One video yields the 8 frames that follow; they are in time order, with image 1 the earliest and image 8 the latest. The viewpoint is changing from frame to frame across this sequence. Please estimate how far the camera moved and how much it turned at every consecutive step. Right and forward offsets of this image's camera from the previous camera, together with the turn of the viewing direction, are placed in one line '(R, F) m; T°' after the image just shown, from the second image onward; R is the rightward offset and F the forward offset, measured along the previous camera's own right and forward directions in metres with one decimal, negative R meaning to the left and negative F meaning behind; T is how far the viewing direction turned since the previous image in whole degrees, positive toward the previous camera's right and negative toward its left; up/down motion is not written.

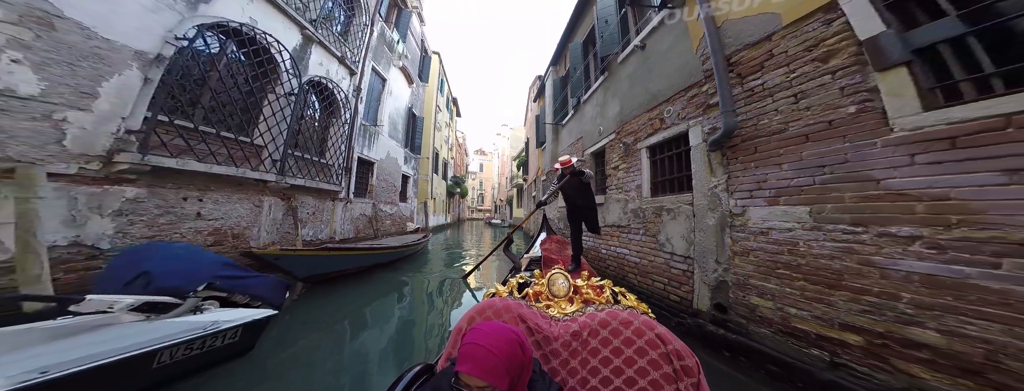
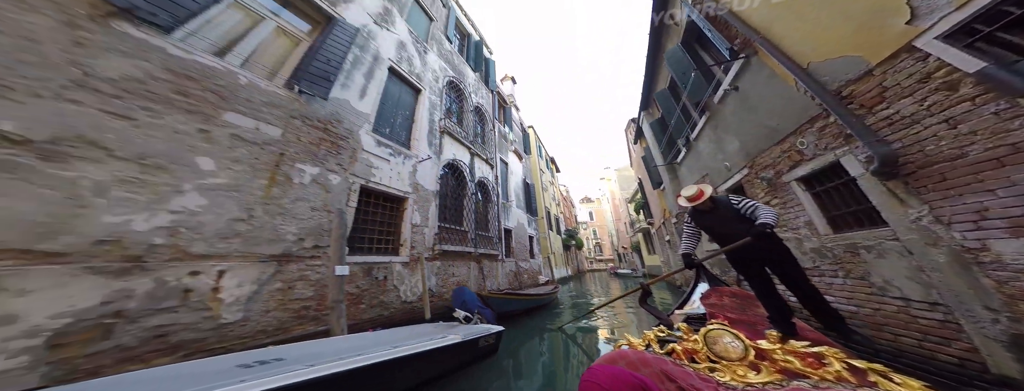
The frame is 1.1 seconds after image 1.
(0.0, -1.3) m; -30°
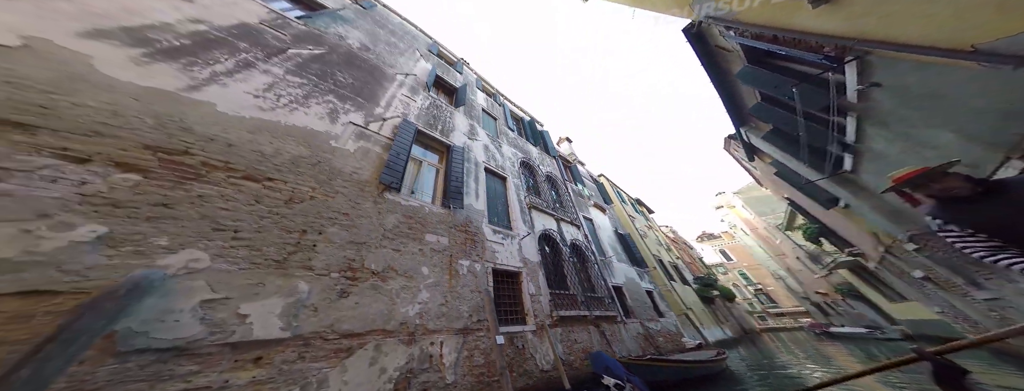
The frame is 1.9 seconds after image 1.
(-0.3, -0.9) m; -21°
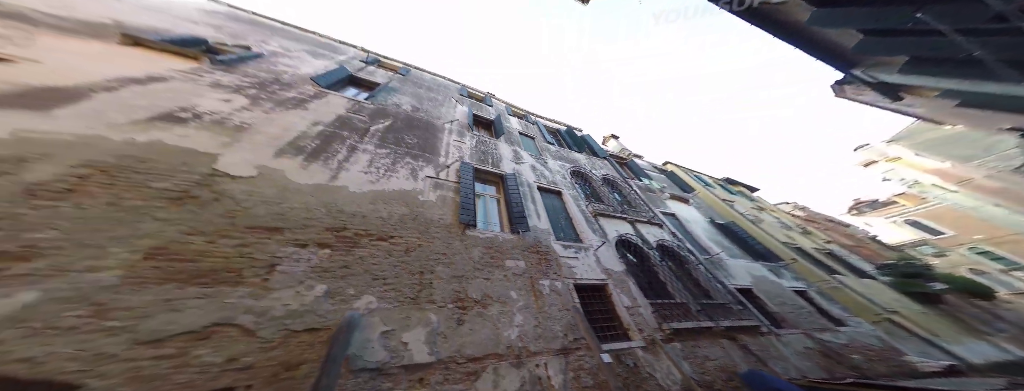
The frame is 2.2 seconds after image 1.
(-0.3, -0.3) m; -14°
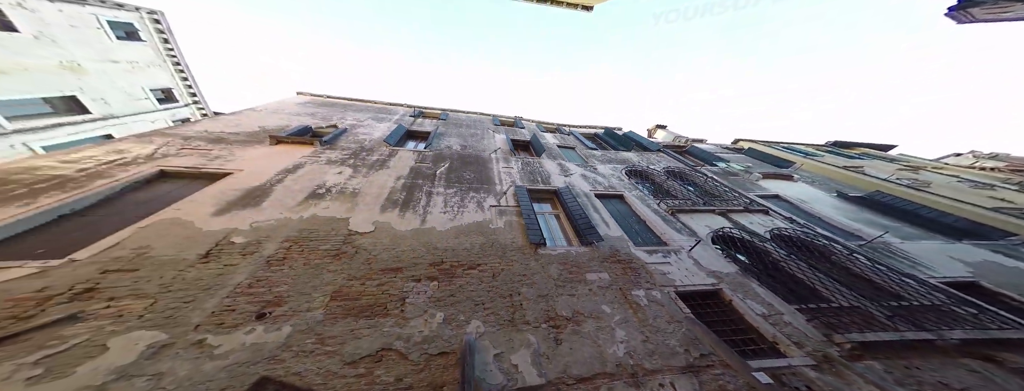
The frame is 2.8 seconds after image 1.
(-0.6, -0.2) m; -12°
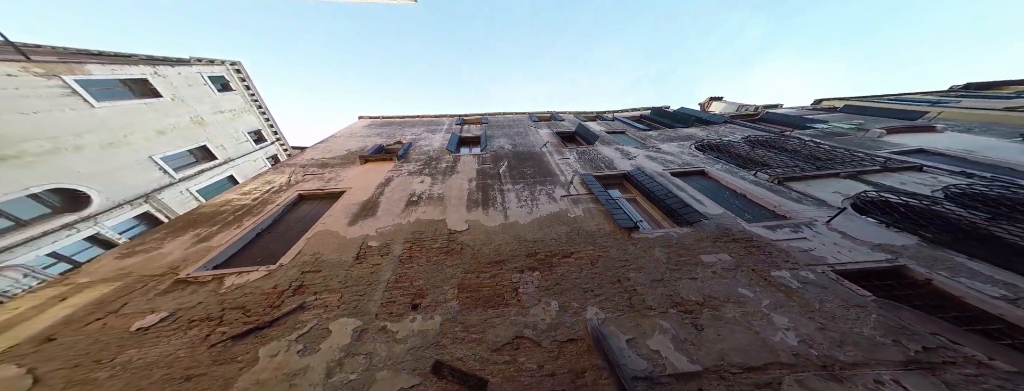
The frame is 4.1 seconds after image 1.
(-1.2, 0.0) m; -8°
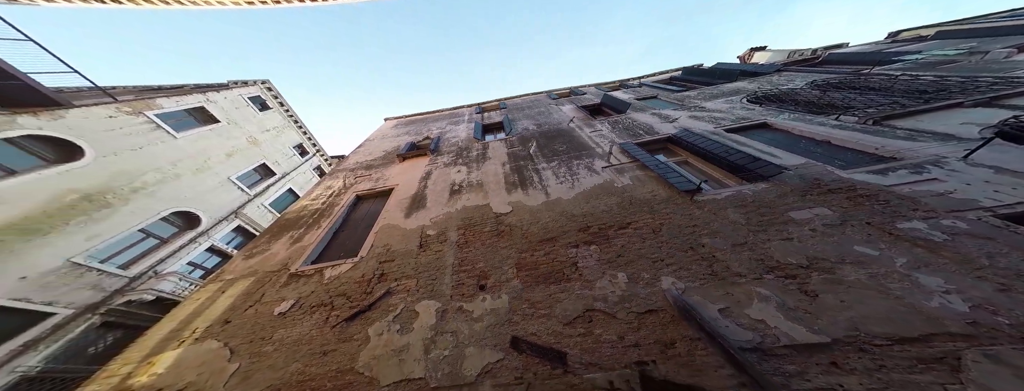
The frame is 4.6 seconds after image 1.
(-0.5, +0.1) m; -7°
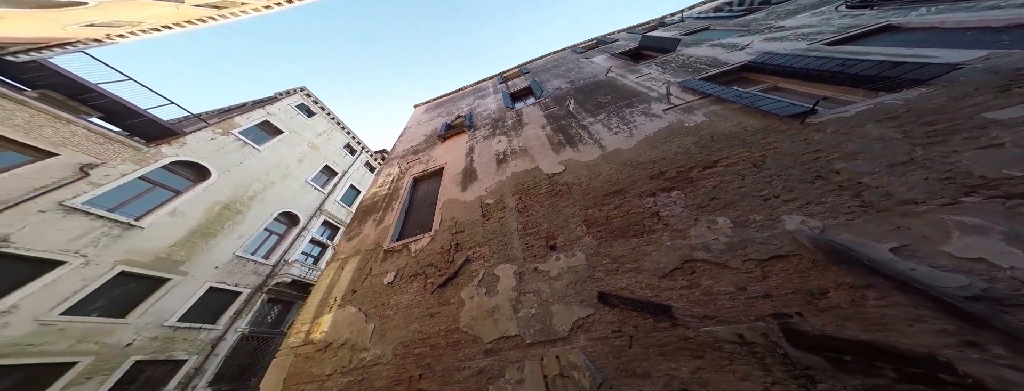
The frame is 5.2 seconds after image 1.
(-0.5, +0.2) m; -8°
